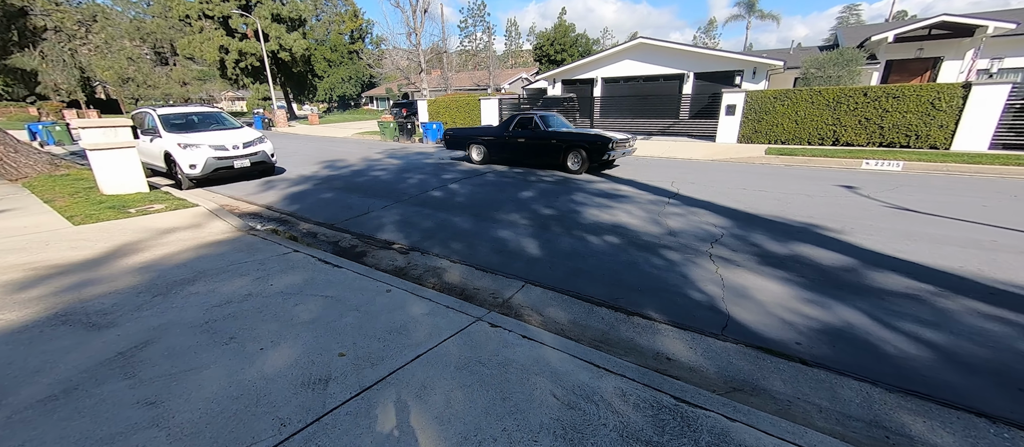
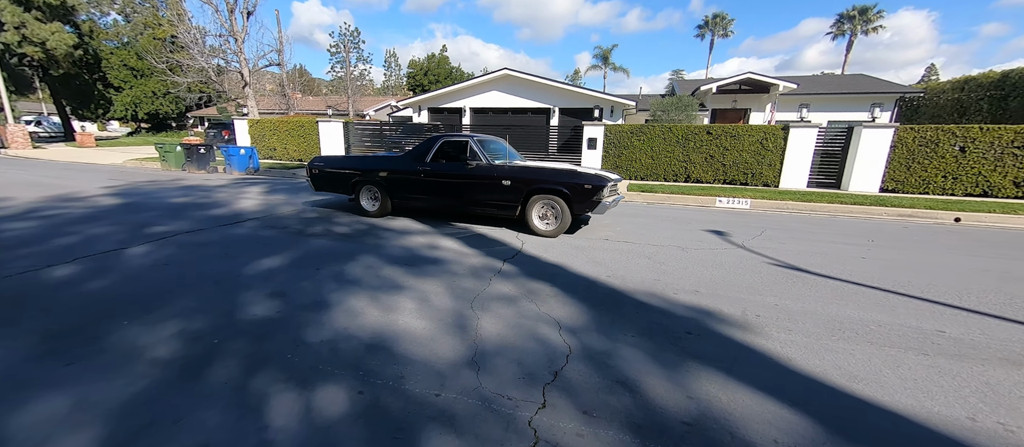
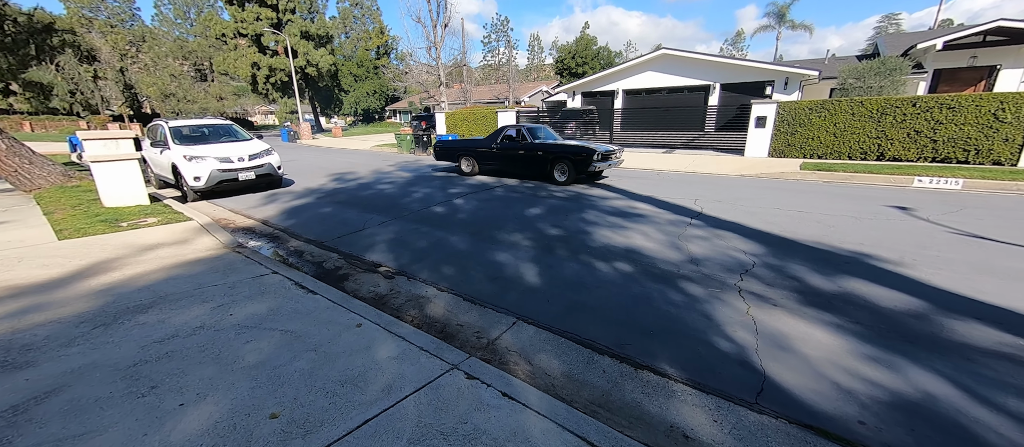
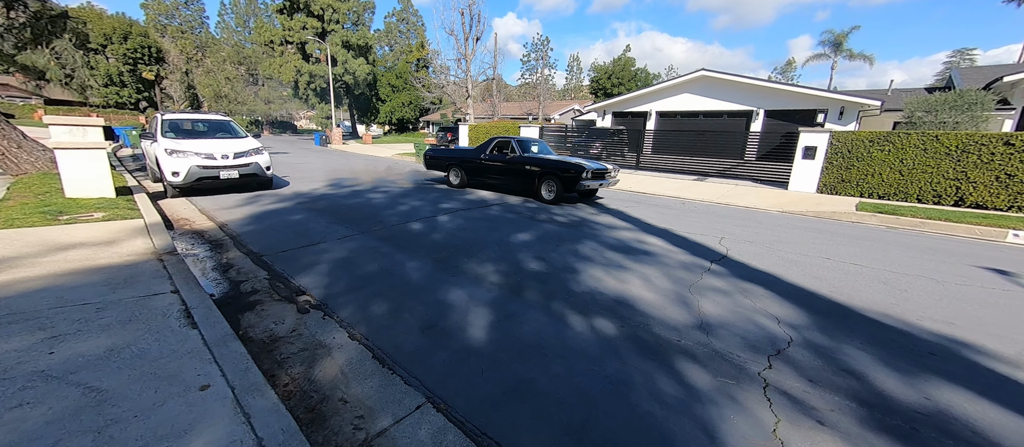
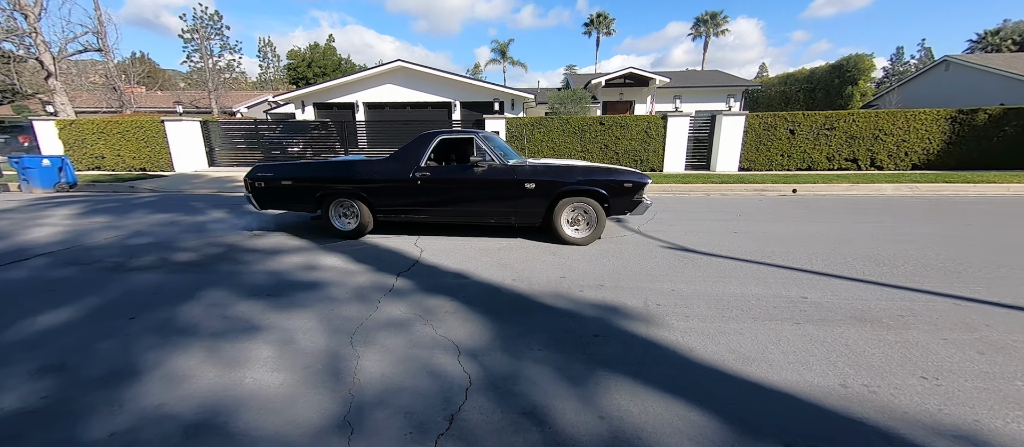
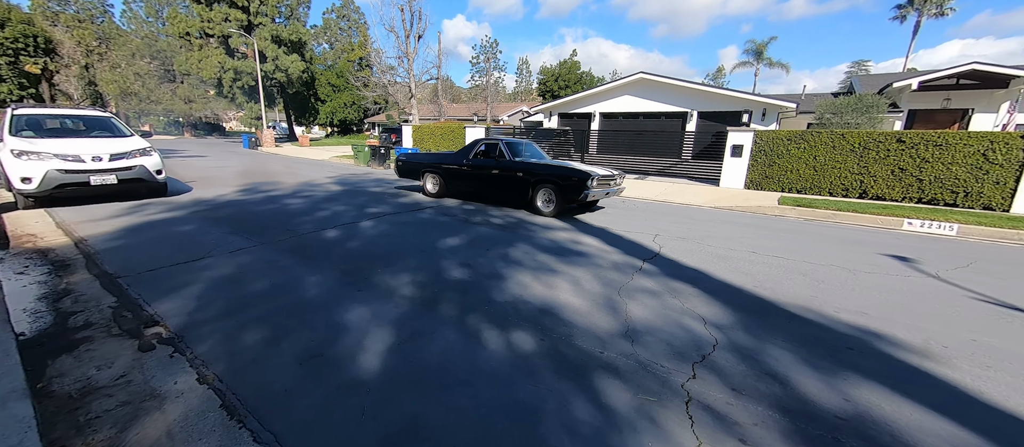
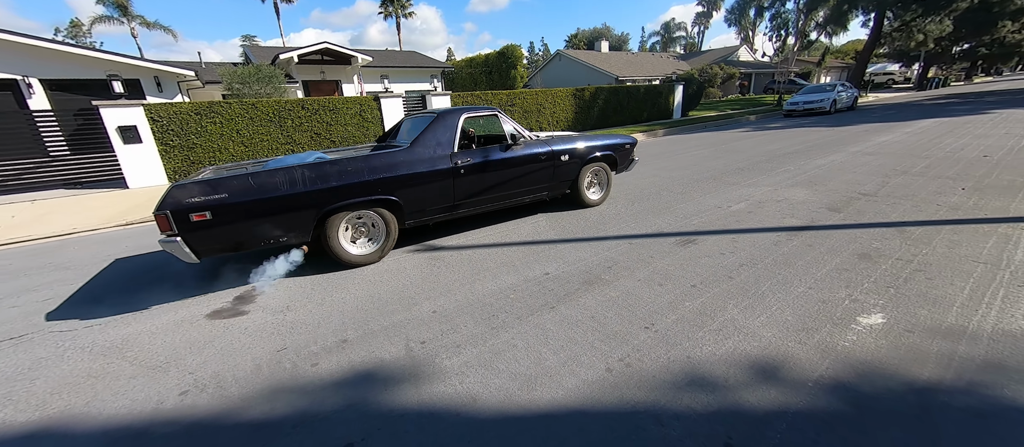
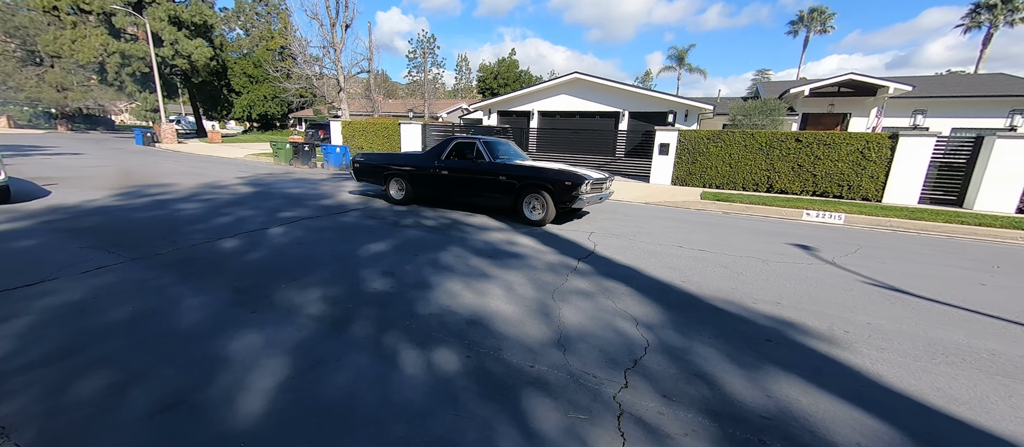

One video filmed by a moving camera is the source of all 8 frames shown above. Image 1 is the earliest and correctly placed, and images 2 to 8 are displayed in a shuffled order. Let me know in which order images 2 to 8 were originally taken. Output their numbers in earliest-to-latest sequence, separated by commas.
3, 4, 6, 8, 2, 5, 7
